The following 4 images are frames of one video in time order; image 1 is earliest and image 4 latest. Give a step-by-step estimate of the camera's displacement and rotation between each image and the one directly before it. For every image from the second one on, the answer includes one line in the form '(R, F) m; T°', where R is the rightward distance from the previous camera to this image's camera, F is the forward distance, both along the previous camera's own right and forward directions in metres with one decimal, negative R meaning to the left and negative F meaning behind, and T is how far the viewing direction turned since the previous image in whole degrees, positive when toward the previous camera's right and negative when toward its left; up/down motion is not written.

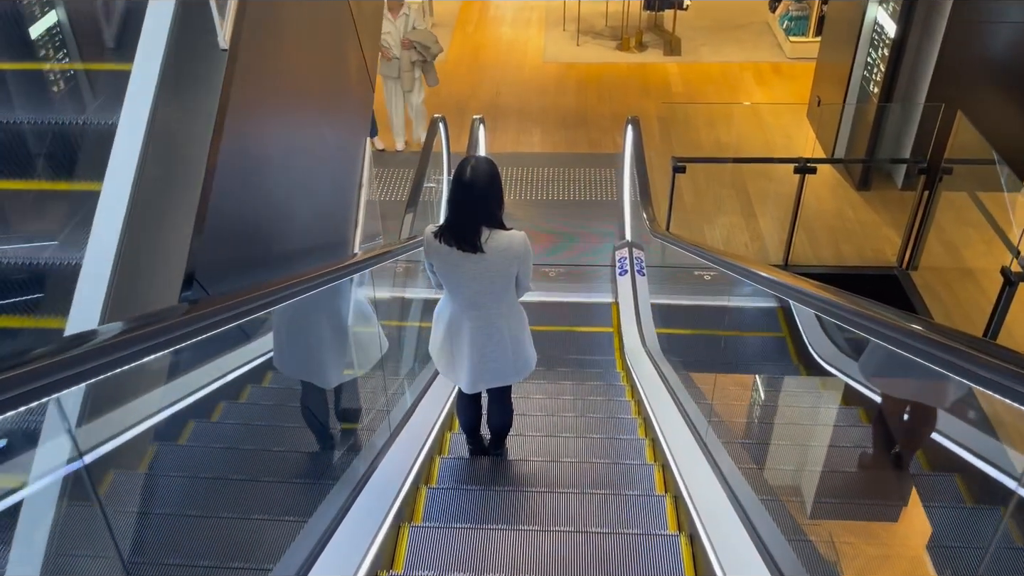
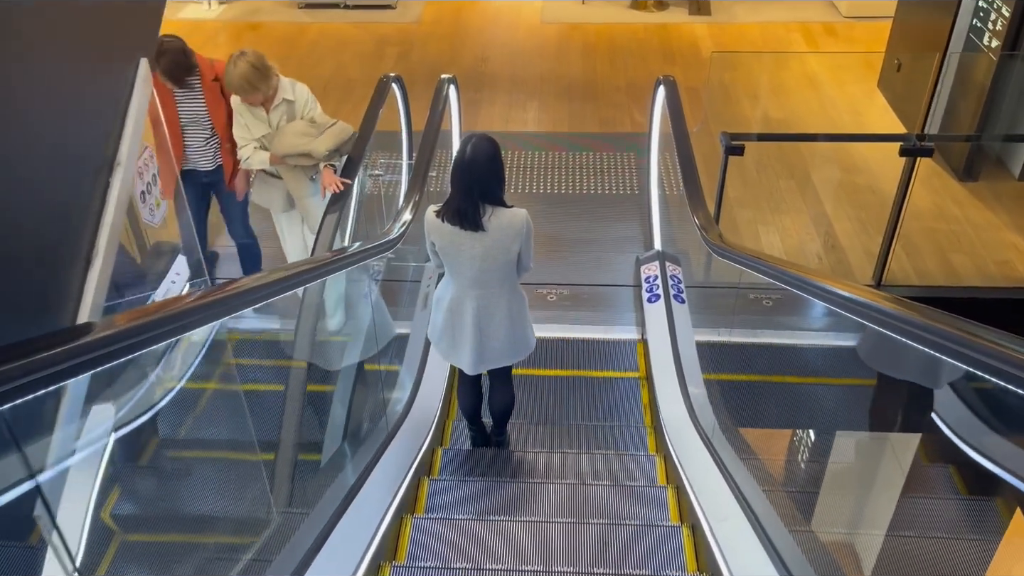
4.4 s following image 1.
(+0.1, +1.6) m; -1°
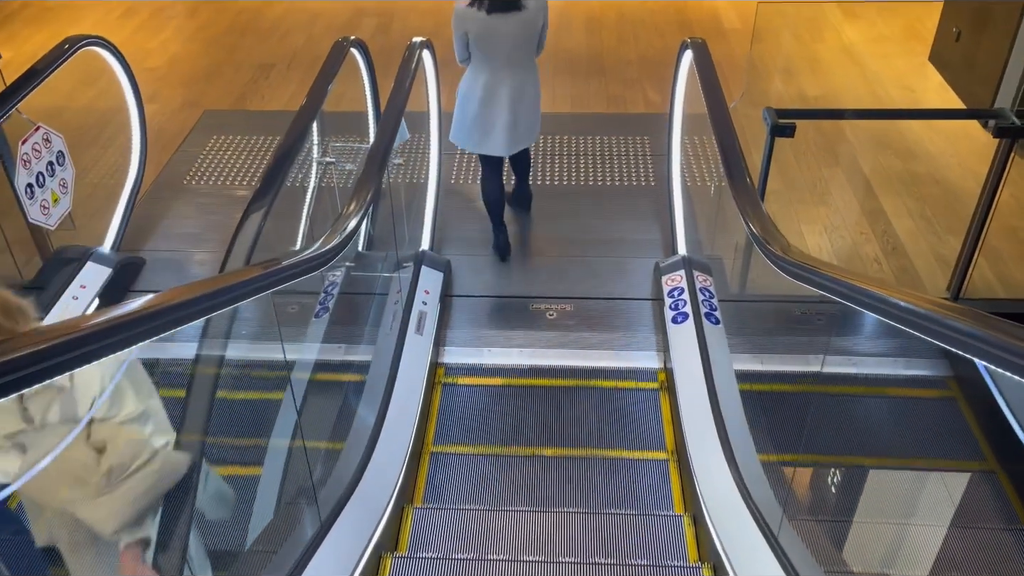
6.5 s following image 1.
(0.0, +0.8) m; 0°
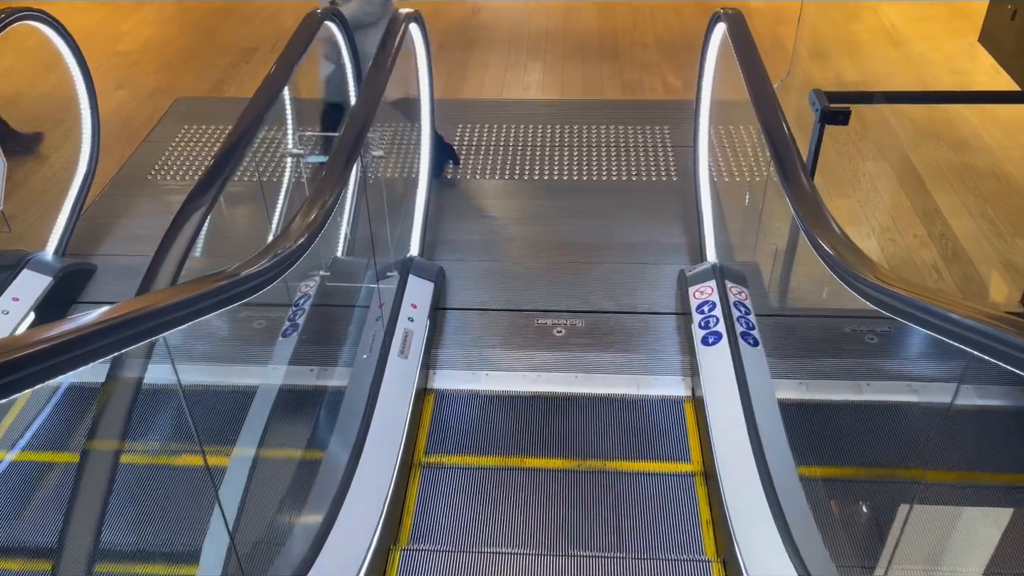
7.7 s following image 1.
(0.0, +0.5) m; -1°
